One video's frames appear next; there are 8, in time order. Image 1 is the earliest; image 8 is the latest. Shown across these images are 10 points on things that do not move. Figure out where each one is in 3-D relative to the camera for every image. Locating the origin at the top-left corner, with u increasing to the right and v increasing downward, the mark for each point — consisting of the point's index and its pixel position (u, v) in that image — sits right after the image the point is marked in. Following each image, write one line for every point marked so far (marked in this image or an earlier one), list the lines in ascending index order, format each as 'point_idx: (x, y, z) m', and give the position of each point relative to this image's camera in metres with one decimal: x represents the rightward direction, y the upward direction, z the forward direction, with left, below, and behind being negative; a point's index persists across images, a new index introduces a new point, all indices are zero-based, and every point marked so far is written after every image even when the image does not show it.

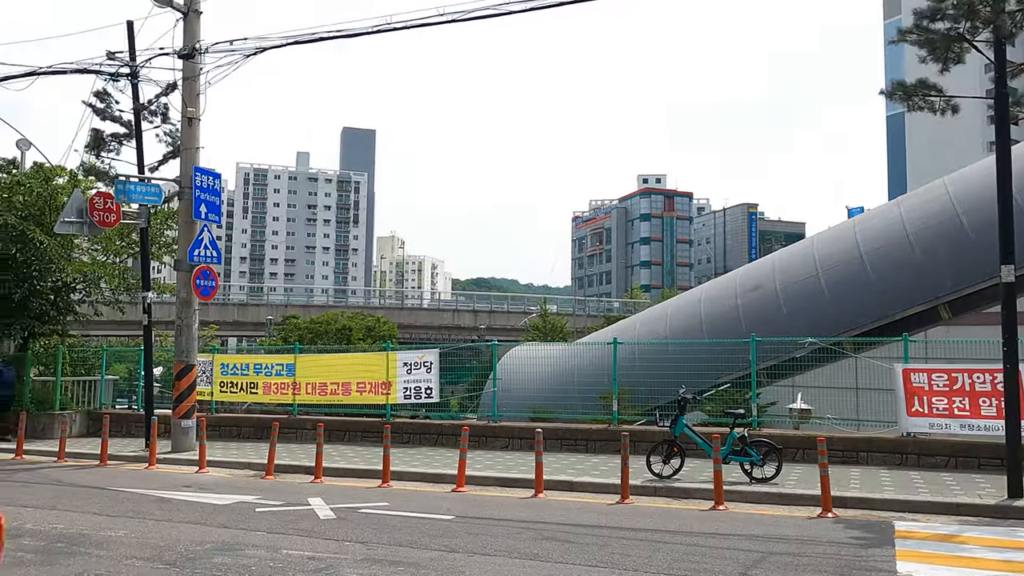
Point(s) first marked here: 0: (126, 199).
0: (-7.2, +1.7, +14.2) m
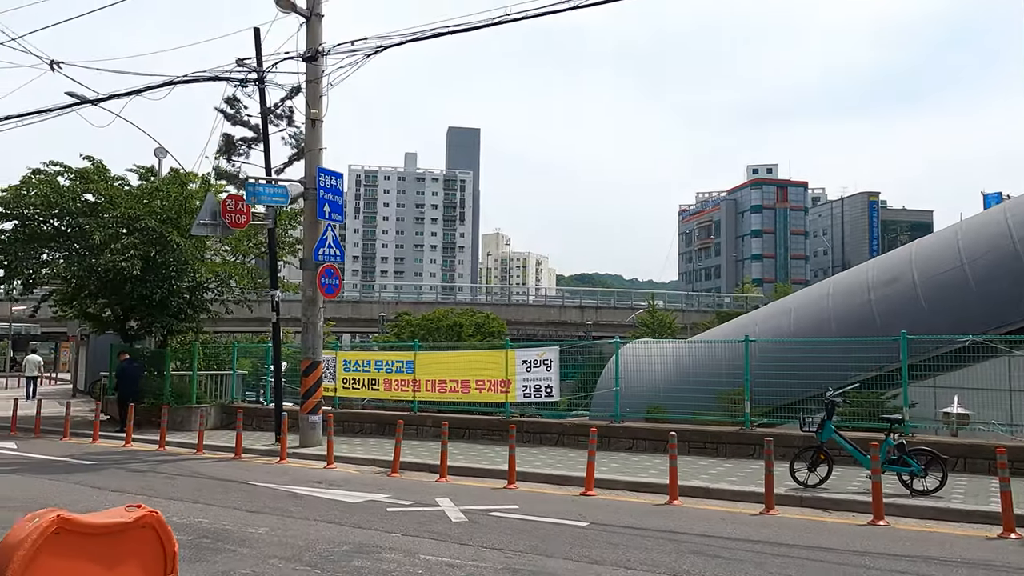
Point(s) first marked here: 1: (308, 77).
0: (-4.9, +1.7, +14.6) m
1: (-4.1, +4.3, +15.4) m
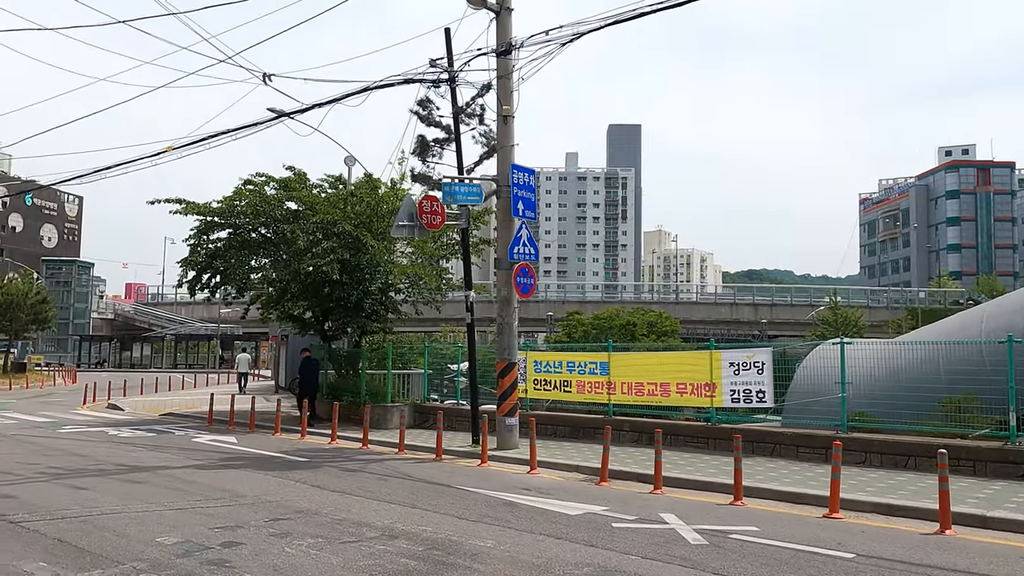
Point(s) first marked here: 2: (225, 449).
0: (-1.1, +1.7, +14.5) m
1: (-0.3, +4.3, +15.1) m
2: (-5.6, -3.1, +14.8) m
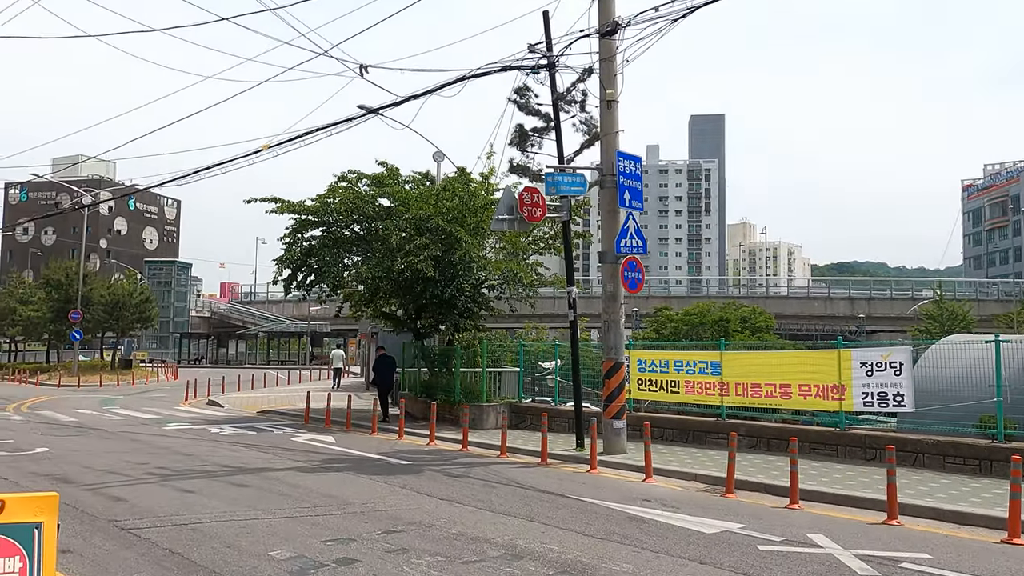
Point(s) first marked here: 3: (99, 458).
0: (+0.8, +1.8, +13.8) m
1: (+1.7, +4.4, +14.3) m
2: (-3.6, -3.1, +14.5) m
3: (-7.0, -2.9, +12.9) m
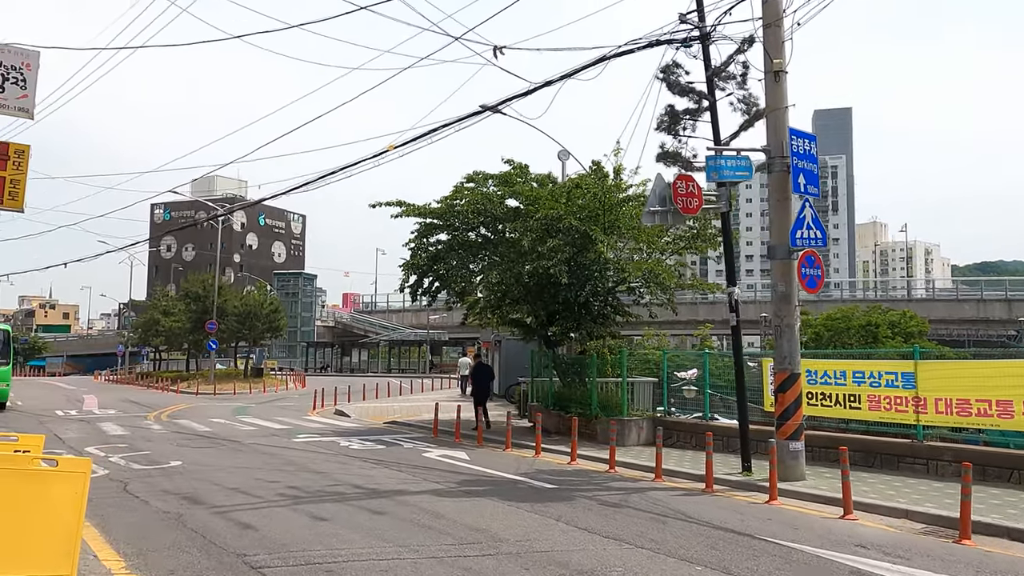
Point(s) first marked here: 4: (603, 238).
0: (+3.2, +1.8, +12.0) m
1: (+4.2, +4.4, +12.4) m
2: (-0.9, -3.2, +13.4) m
3: (-4.6, -3.0, +12.2) m
4: (+2.2, +1.3, +18.7) m
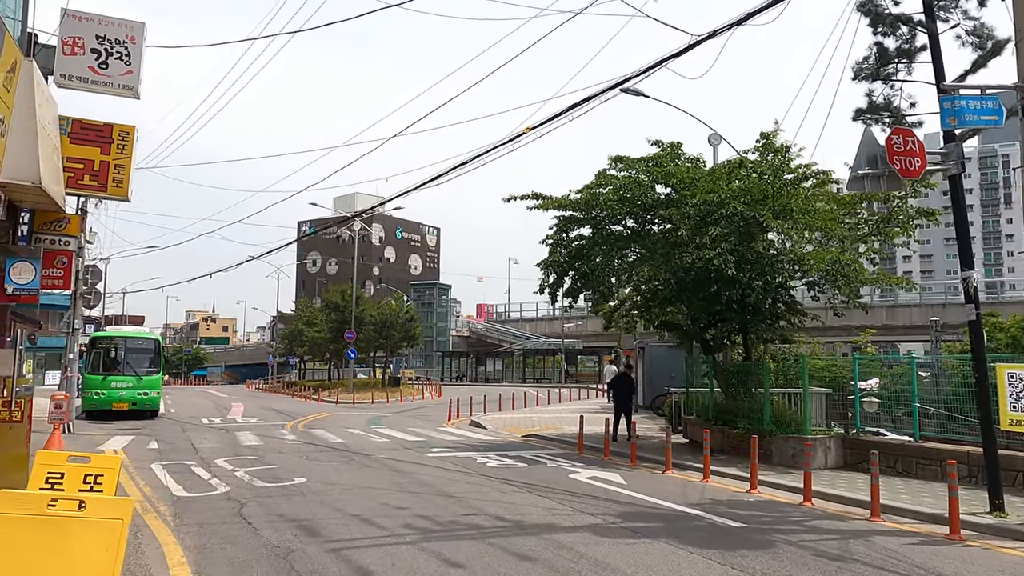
0: (+5.3, +2.0, +9.2) m
1: (+6.3, +4.6, +9.5) m
2: (+1.6, -3.1, +11.2) m
3: (-2.2, -3.0, +10.7) m
4: (+5.5, +1.4, +16.0) m
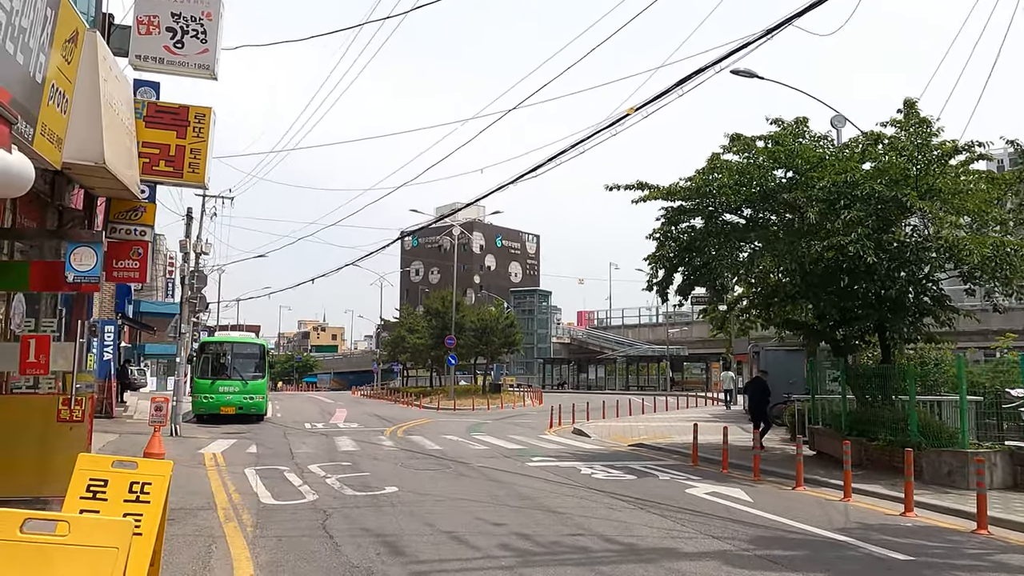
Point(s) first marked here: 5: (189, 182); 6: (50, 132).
0: (+6.4, +2.2, +7.3) m
1: (+7.3, +4.8, +7.4) m
2: (+3.0, -2.9, +9.7) m
3: (-0.8, -2.9, +9.7) m
4: (+7.5, +1.5, +14.0) m
5: (-4.5, +1.5, +10.4) m
6: (-4.1, +1.4, +6.7) m
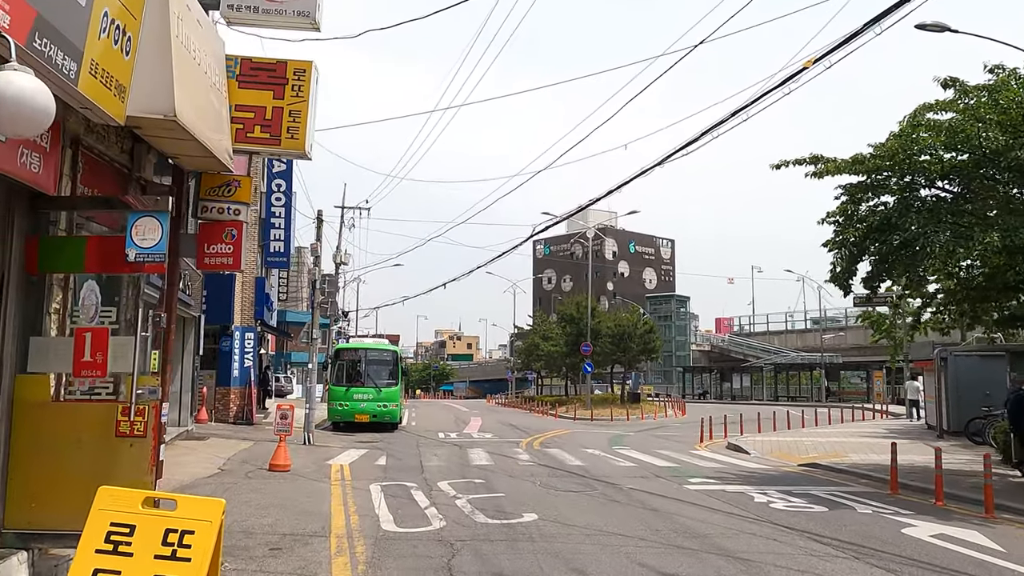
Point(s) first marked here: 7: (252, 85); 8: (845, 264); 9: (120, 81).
0: (+7.5, +2.5, +4.2) m
1: (+8.4, +5.2, +4.2) m
2: (+4.7, -2.7, +7.1) m
3: (+0.9, -2.7, +7.7) m
4: (+9.8, +1.8, +10.6) m
5: (-2.7, +1.6, +9.1) m
6: (-2.9, +1.5, +5.5) m
7: (-3.1, +2.4, +9.2) m
8: (+6.3, +0.4, +14.2) m
9: (-2.9, +1.5, +5.6) m
